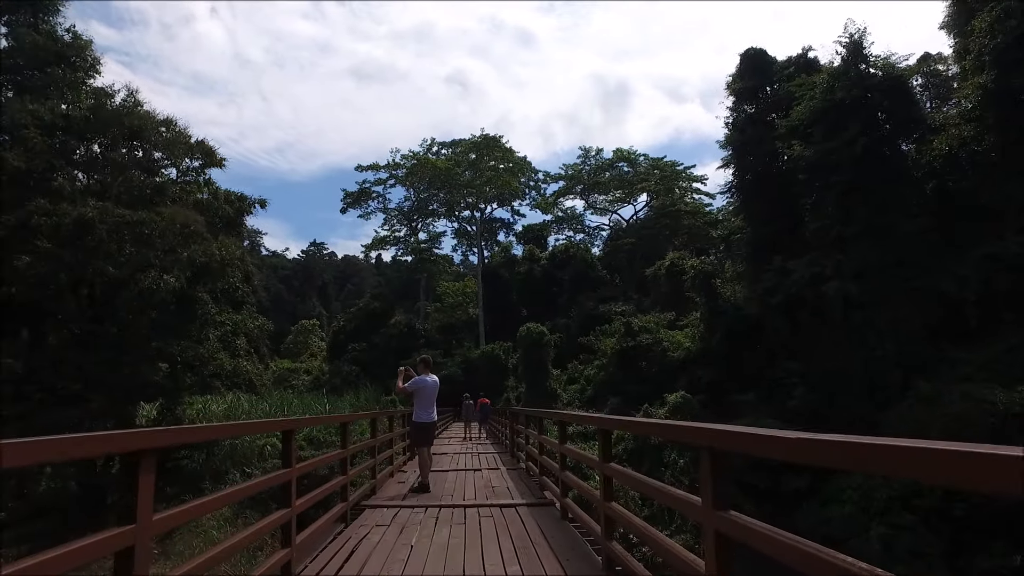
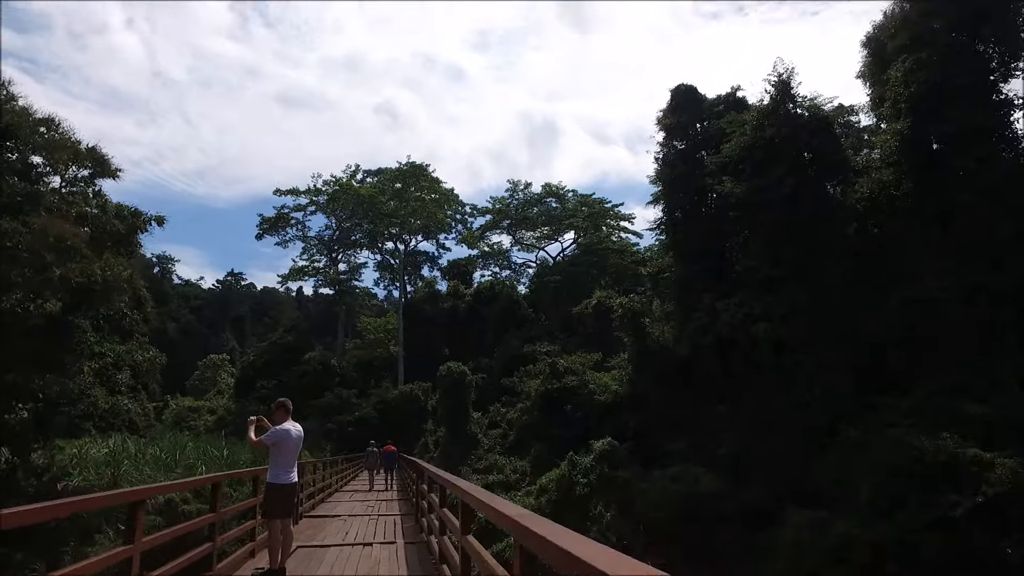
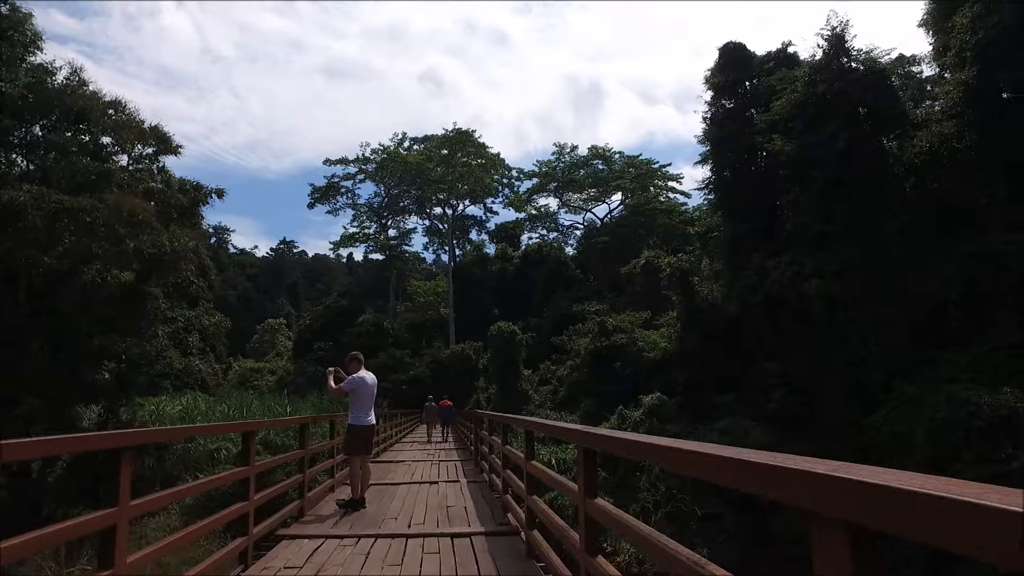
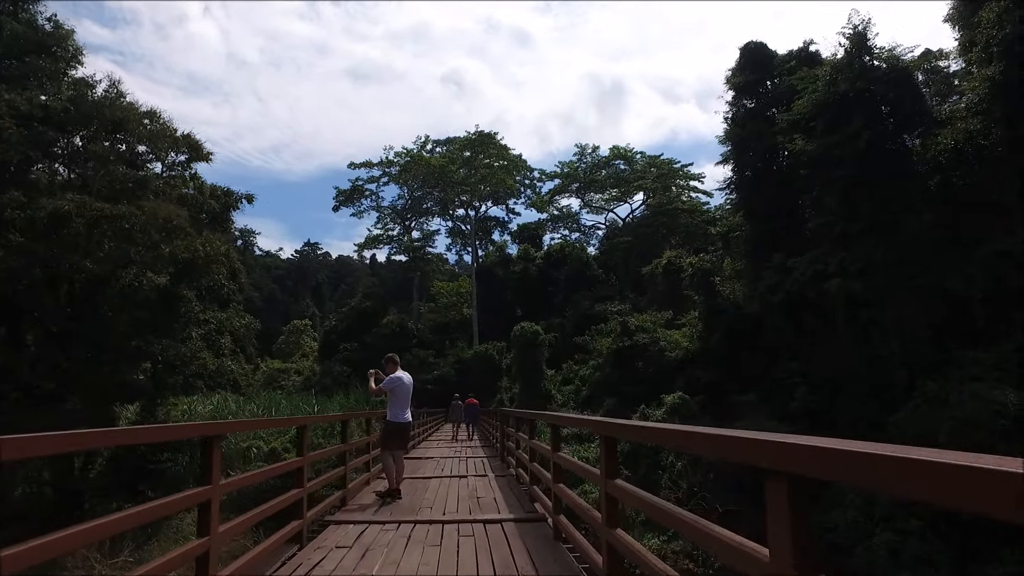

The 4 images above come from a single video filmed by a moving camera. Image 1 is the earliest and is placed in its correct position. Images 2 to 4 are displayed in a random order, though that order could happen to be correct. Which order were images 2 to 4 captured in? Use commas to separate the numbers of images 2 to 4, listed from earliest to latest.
4, 3, 2
